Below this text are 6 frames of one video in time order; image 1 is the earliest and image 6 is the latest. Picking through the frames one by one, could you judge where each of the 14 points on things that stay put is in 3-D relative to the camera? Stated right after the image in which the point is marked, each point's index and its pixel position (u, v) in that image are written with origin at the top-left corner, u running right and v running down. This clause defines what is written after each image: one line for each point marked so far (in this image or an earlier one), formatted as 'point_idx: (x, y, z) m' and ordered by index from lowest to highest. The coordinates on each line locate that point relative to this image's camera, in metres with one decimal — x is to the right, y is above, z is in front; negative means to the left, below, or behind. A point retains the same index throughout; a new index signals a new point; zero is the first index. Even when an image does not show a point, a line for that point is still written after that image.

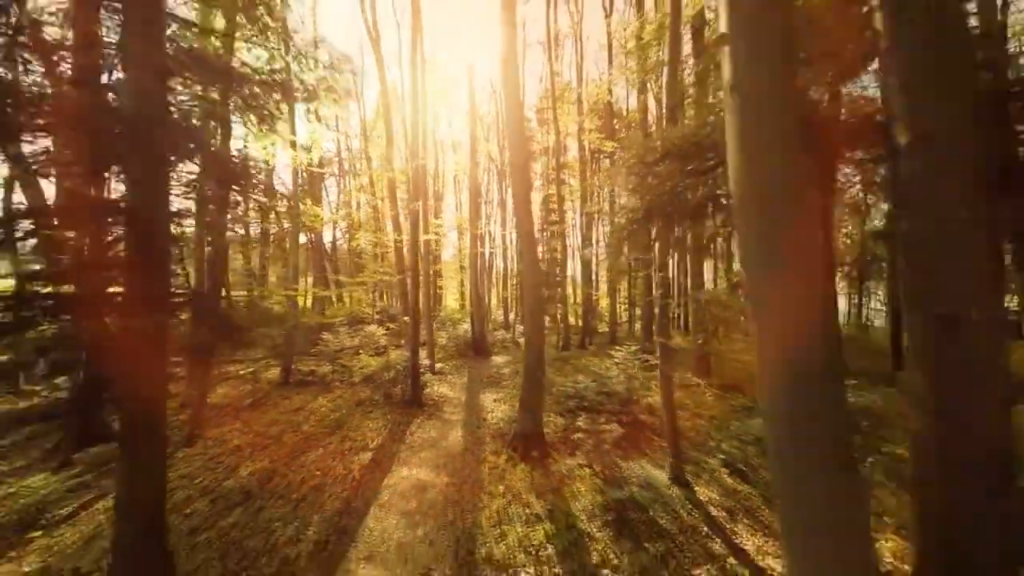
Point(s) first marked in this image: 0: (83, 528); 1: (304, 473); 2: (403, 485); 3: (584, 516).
0: (-7.0, -3.9, +7.4) m
1: (-4.6, -4.1, +10.1) m
2: (-2.3, -4.1, +9.6) m
3: (+1.2, -3.8, +7.6) m
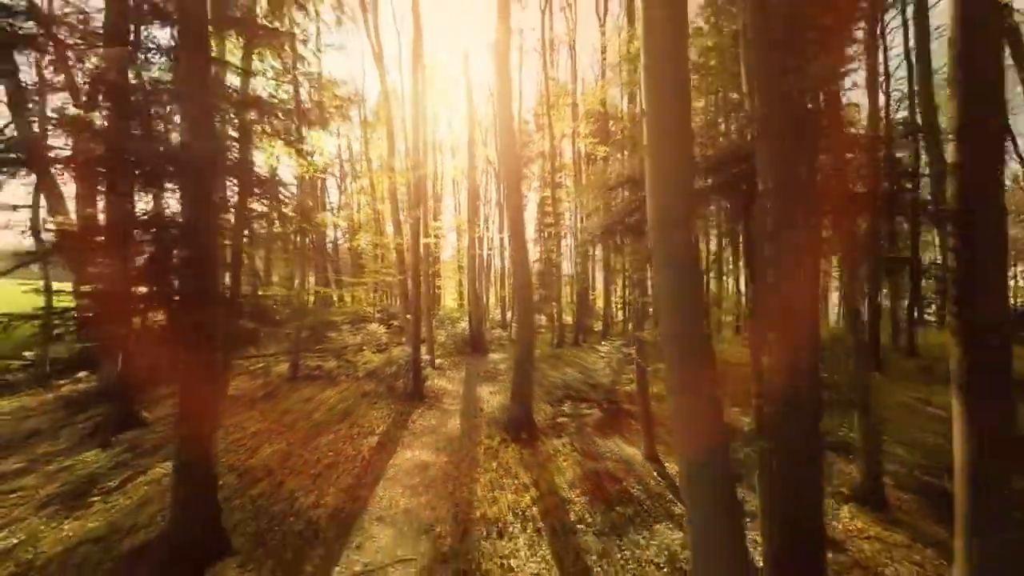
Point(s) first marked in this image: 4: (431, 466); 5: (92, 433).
0: (-7.1, -3.9, +8.6) m
1: (-4.8, -4.1, +11.3) m
2: (-2.5, -4.1, +10.8) m
3: (+1.0, -3.8, +8.8) m
4: (-1.9, -4.1, +10.5) m
5: (-10.9, -3.8, +11.9) m
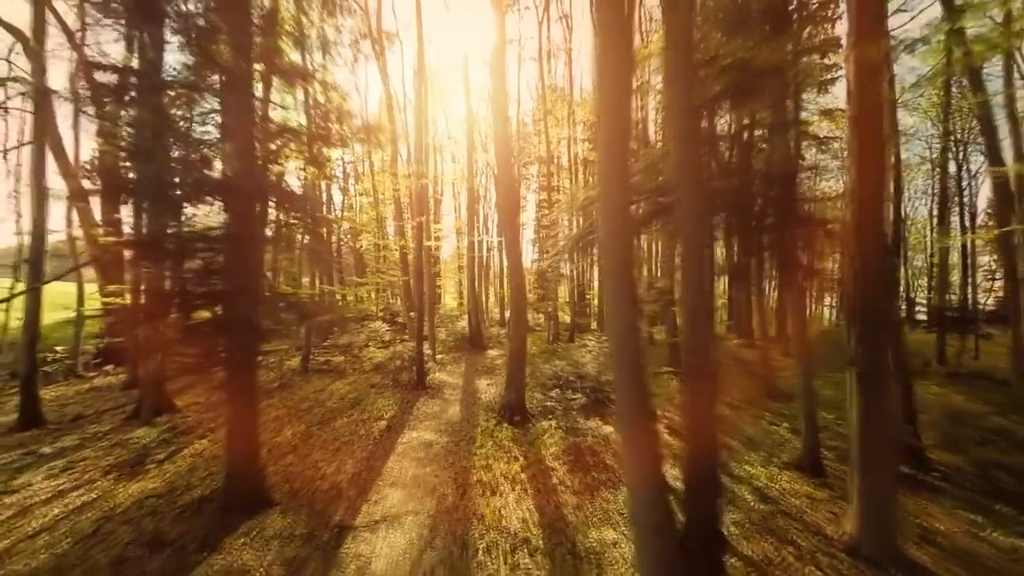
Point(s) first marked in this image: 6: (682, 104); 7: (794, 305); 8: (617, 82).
0: (-7.3, -3.8, +10.1) m
1: (-4.9, -4.0, +12.7) m
2: (-2.7, -4.1, +12.2) m
3: (+0.8, -3.8, +10.3) m
4: (-2.0, -4.1, +12.0) m
5: (-11.1, -3.7, +13.4) m
6: (+2.2, +2.4, +6.0) m
7: (+6.2, -0.4, +10.0) m
8: (+1.3, +2.6, +6.1) m
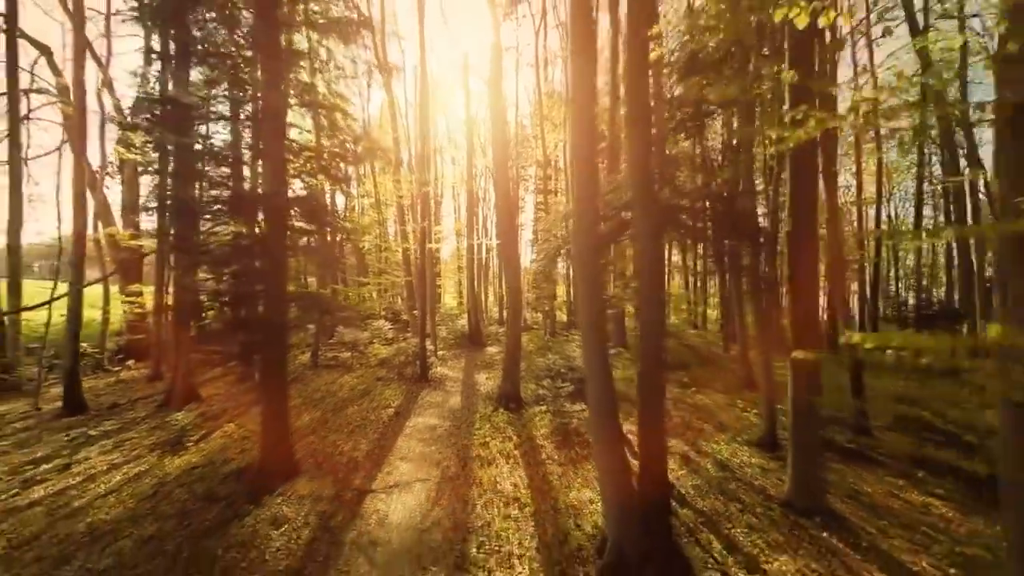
0: (-7.4, -3.9, +11.4) m
1: (-5.1, -4.0, +14.1) m
2: (-2.8, -4.1, +13.6) m
3: (+0.7, -3.8, +11.7) m
4: (-2.2, -4.0, +13.4) m
5: (-11.2, -3.7, +14.7) m
6: (+2.0, +2.4, +7.4) m
7: (+6.0, -0.3, +11.4) m
8: (+1.1, +2.6, +7.4) m
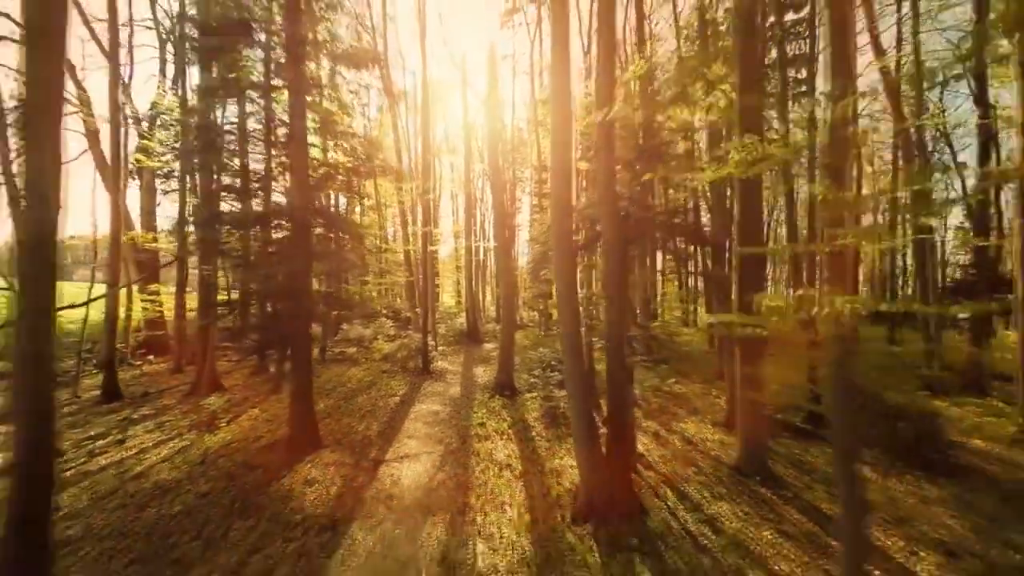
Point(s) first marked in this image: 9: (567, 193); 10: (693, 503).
0: (-7.6, -3.8, +13.0) m
1: (-5.2, -4.0, +15.6) m
2: (-3.0, -4.1, +15.2) m
3: (+0.5, -3.8, +13.2) m
4: (-2.3, -4.0, +14.9) m
5: (-11.4, -3.7, +16.2) m
6: (+1.9, +2.4, +8.9) m
7: (+5.9, -0.3, +12.9) m
8: (+1.0, +2.6, +9.0) m
9: (+1.1, +1.9, +9.0) m
10: (+3.3, -3.9, +8.2) m
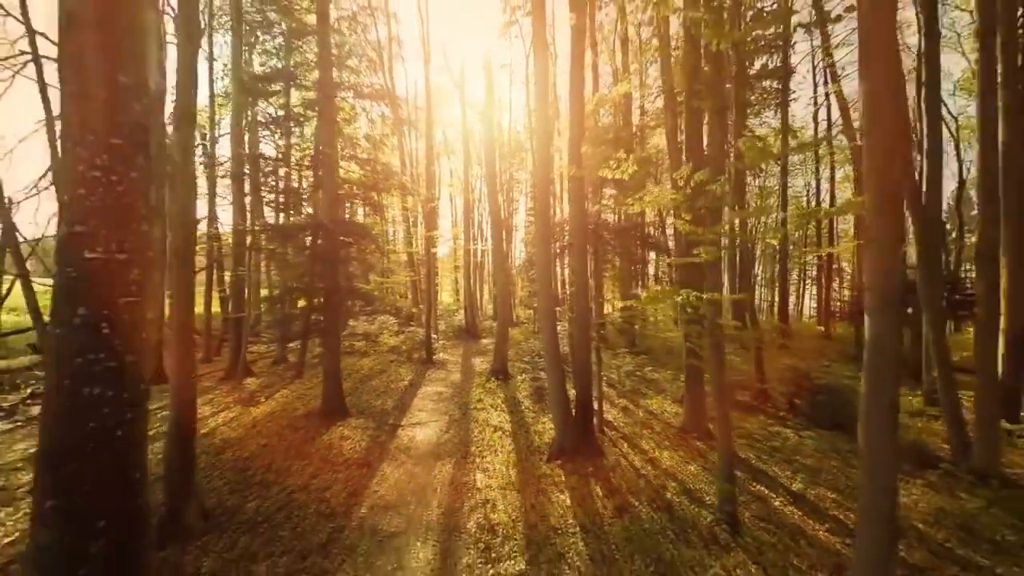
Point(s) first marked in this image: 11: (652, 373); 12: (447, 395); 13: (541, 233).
0: (-7.8, -3.8, +15.4) m
1: (-5.5, -3.9, +18.1) m
2: (-3.2, -4.0, +17.6) m
3: (+0.3, -3.7, +15.7) m
4: (-2.6, -4.0, +17.3) m
5: (-11.7, -3.6, +18.6) m
6: (+1.7, +2.4, +11.4) m
7: (+5.6, -0.3, +15.4) m
8: (+0.8, +2.7, +11.4) m
9: (+0.9, +1.9, +11.4) m
10: (+3.1, -3.8, +10.7) m
11: (+5.9, -3.6, +19.5) m
12: (-2.2, -3.9, +16.6) m
13: (+0.8, +1.4, +11.3) m
